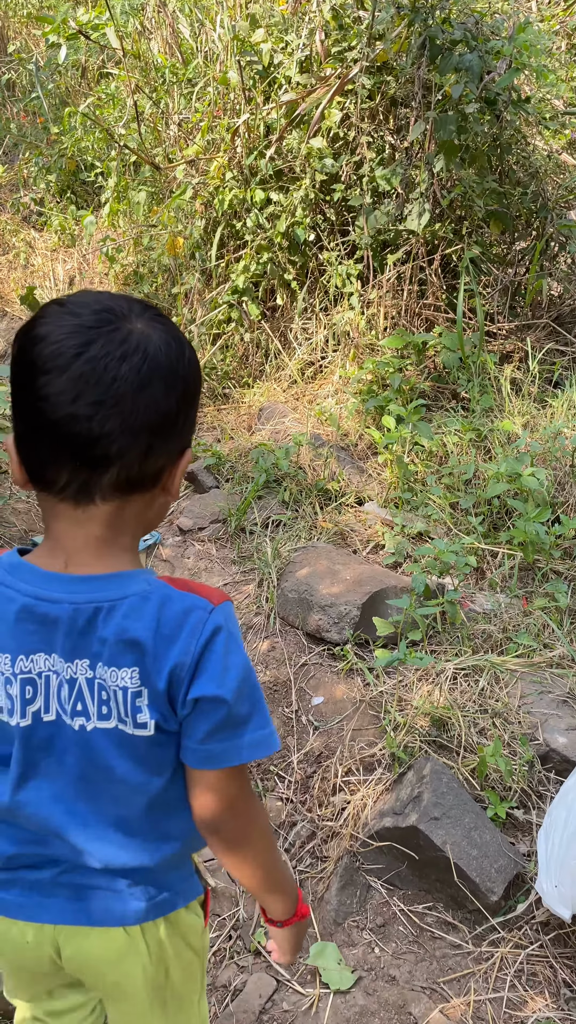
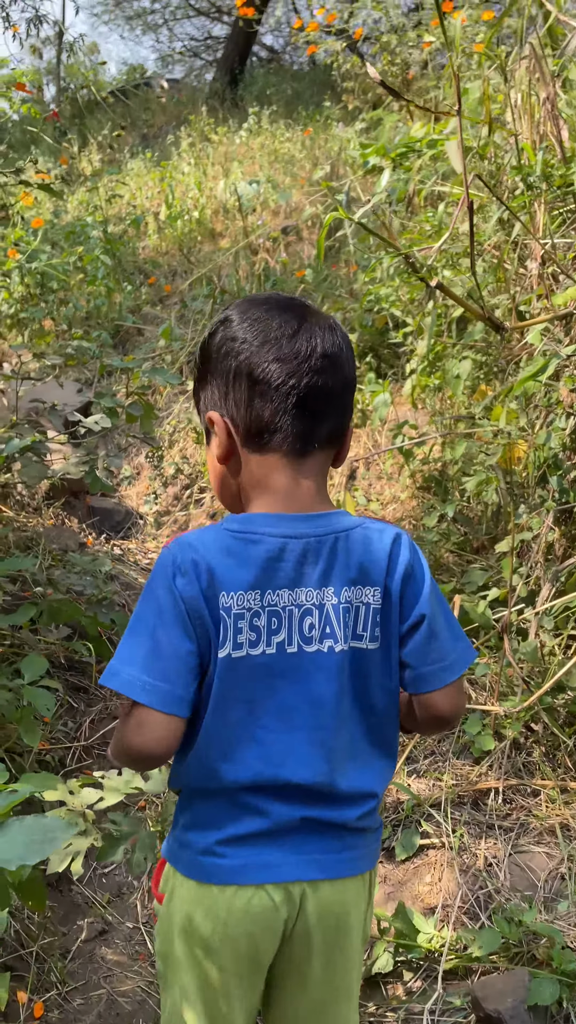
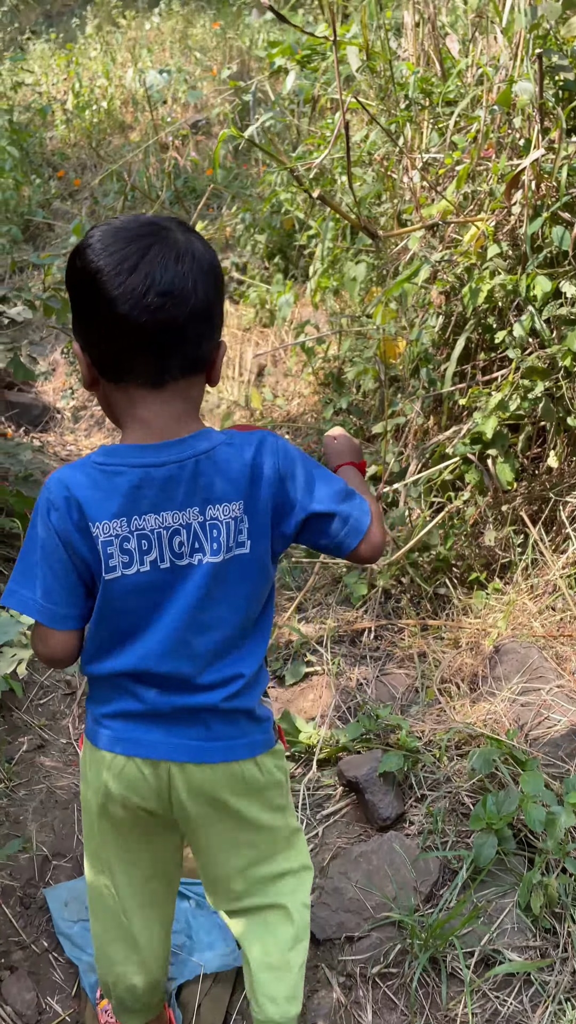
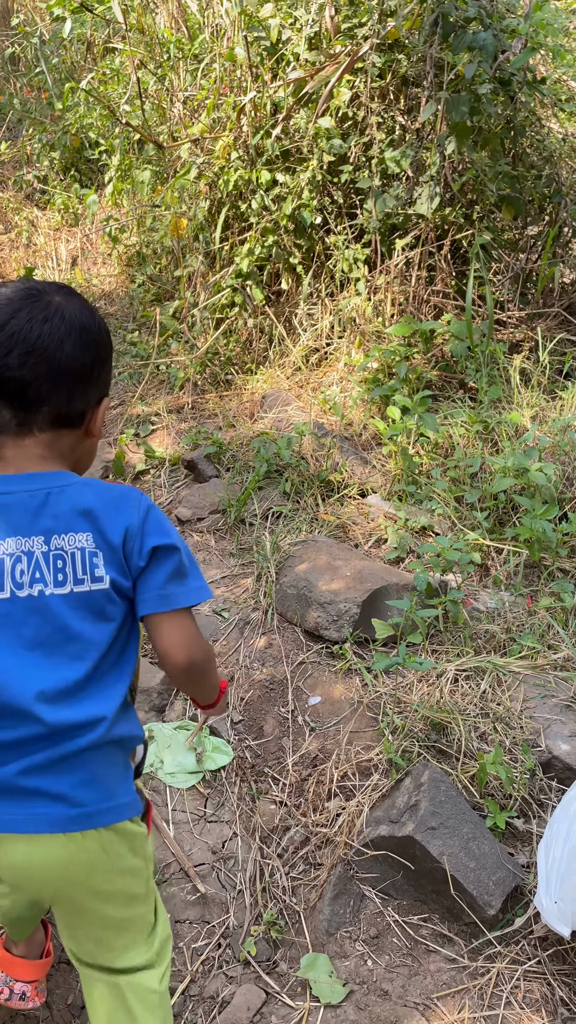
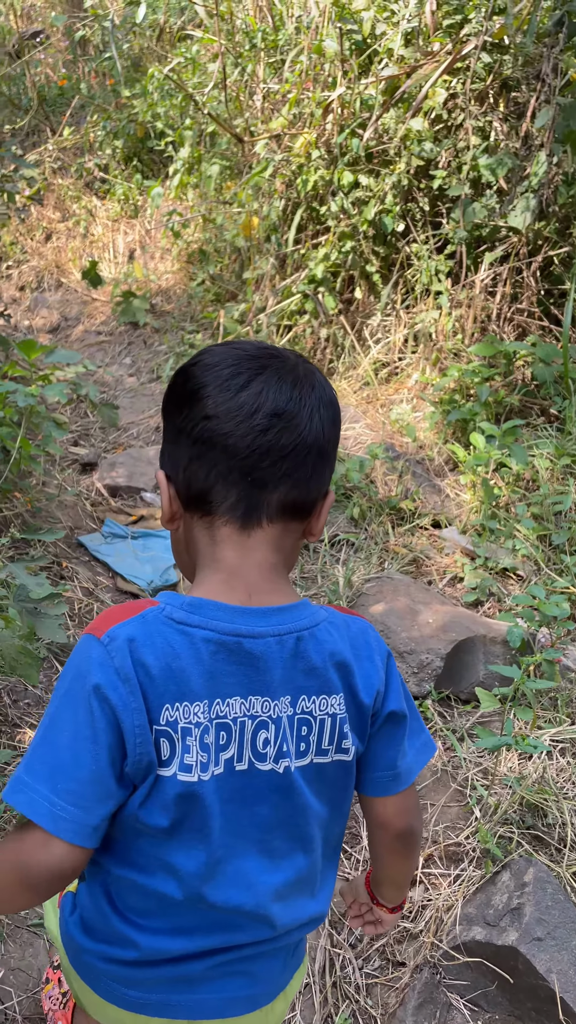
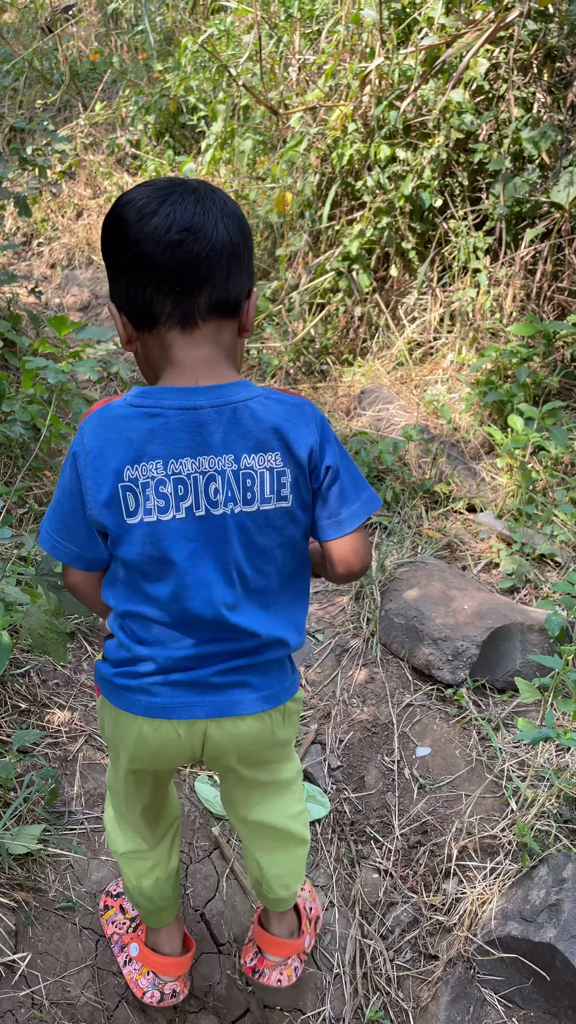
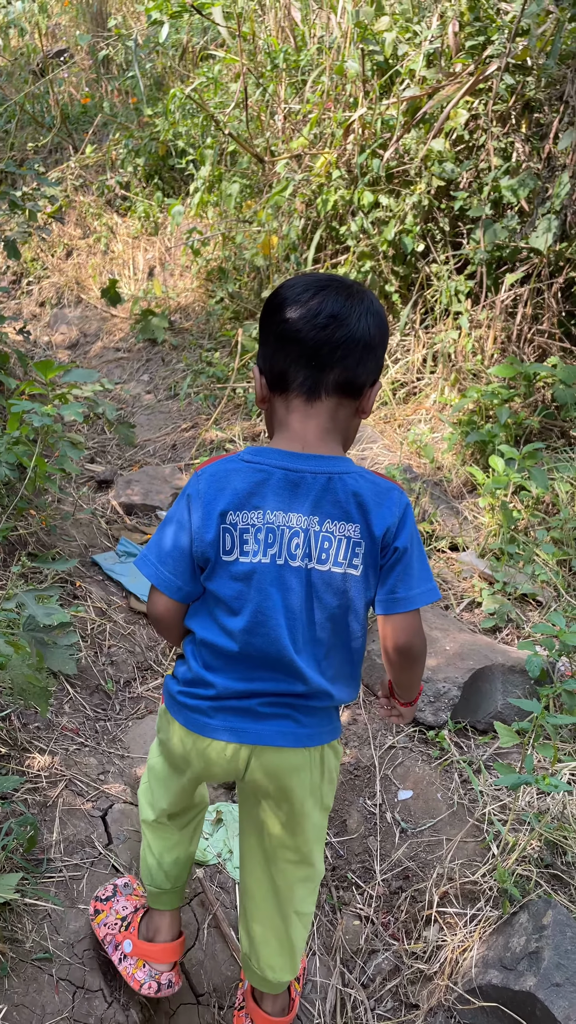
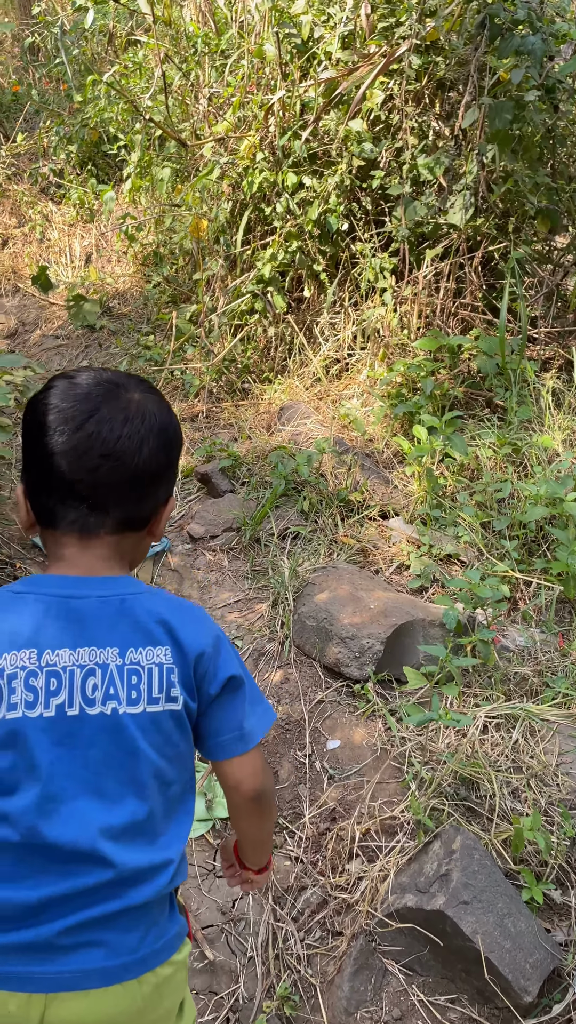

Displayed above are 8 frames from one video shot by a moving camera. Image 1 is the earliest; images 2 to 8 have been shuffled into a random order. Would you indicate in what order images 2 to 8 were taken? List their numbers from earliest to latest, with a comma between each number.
4, 8, 5, 6, 7, 3, 2
